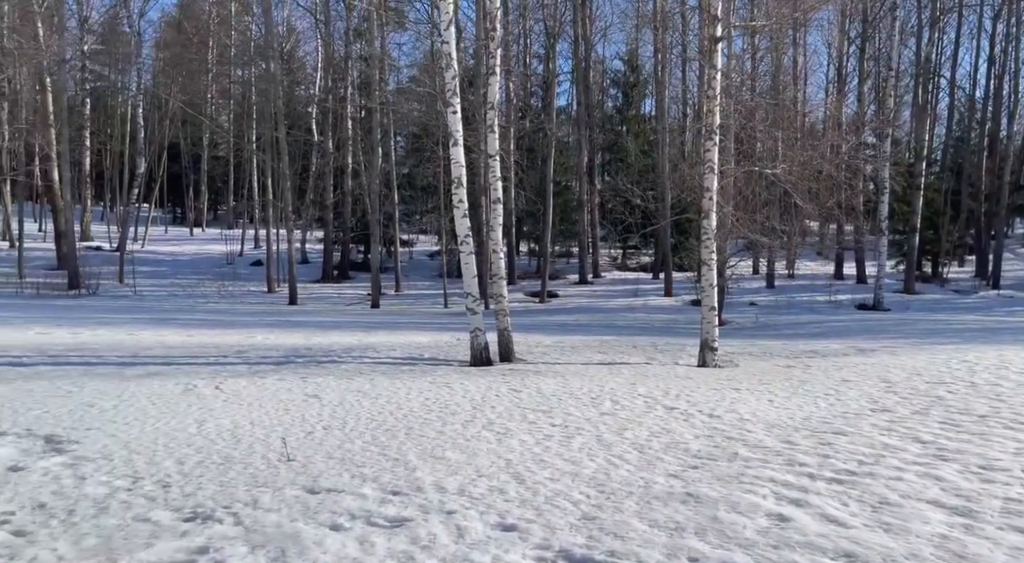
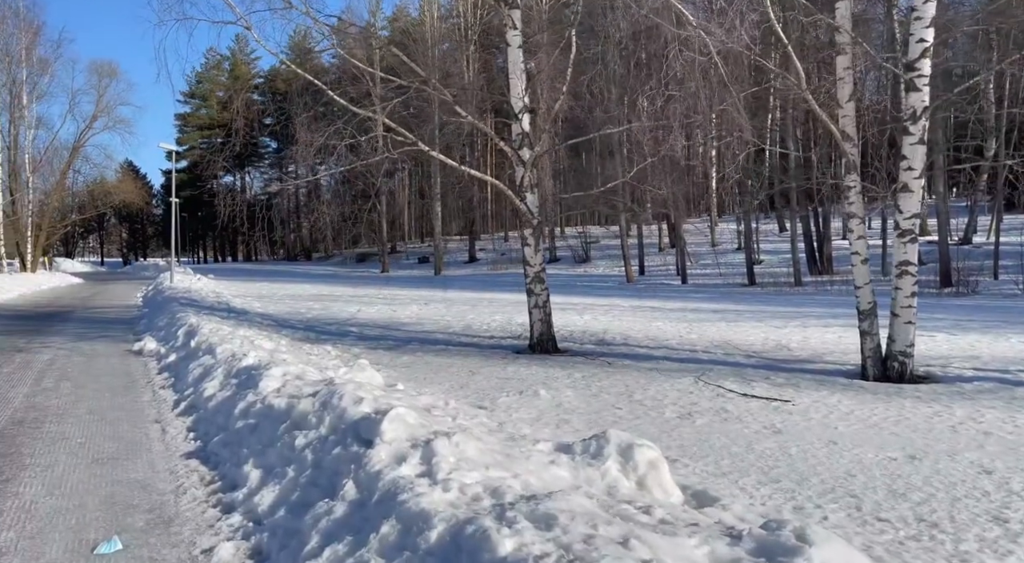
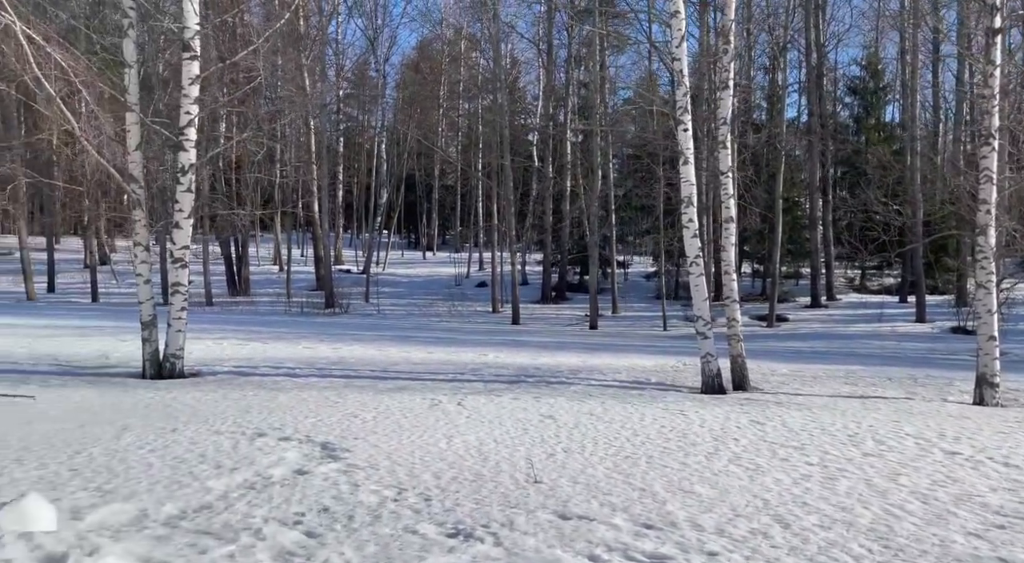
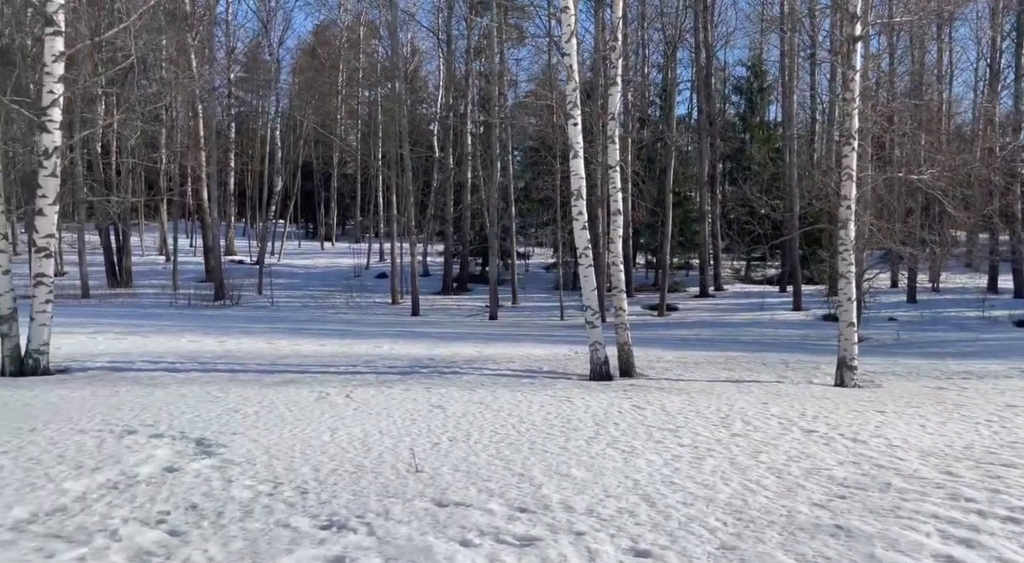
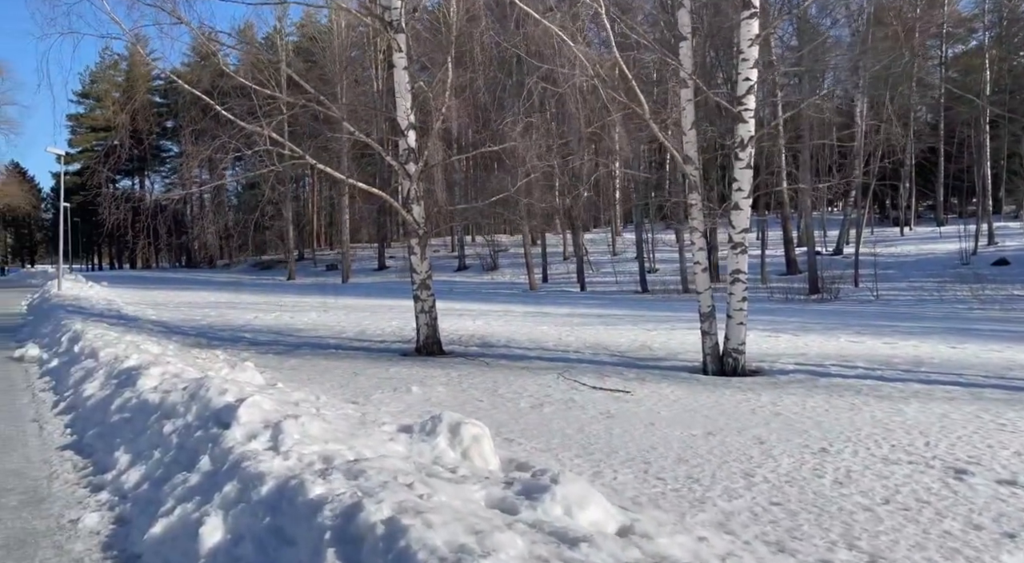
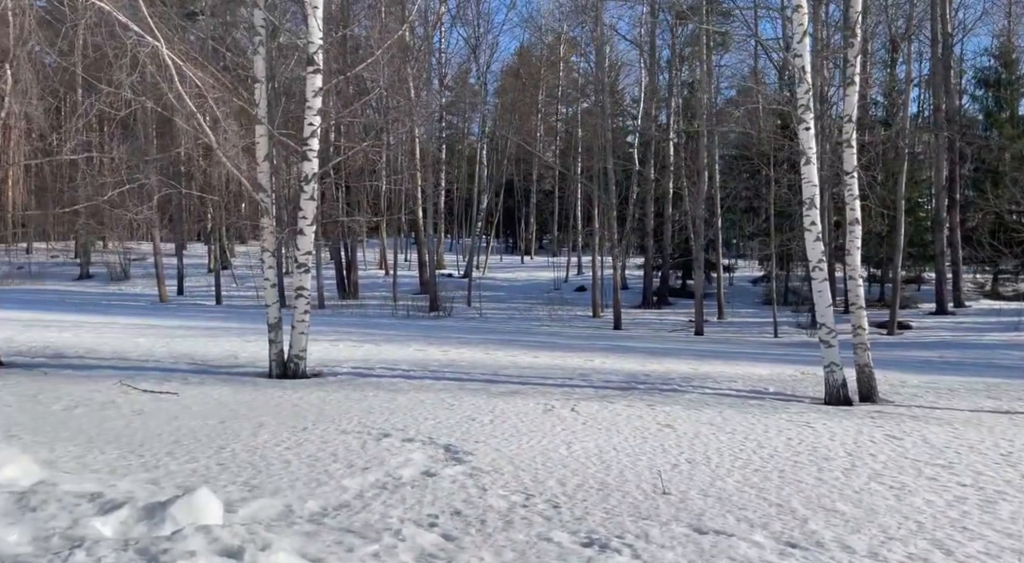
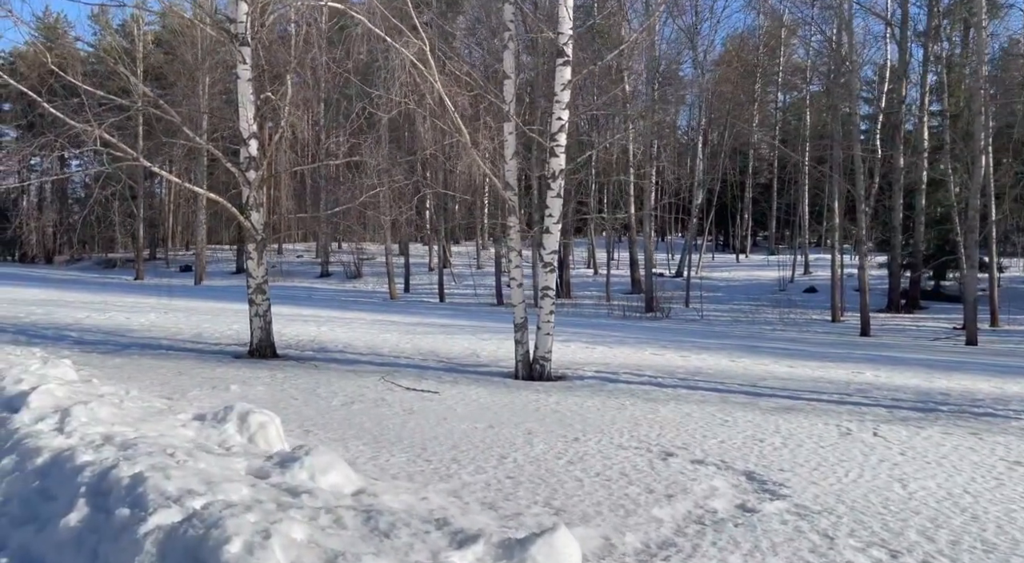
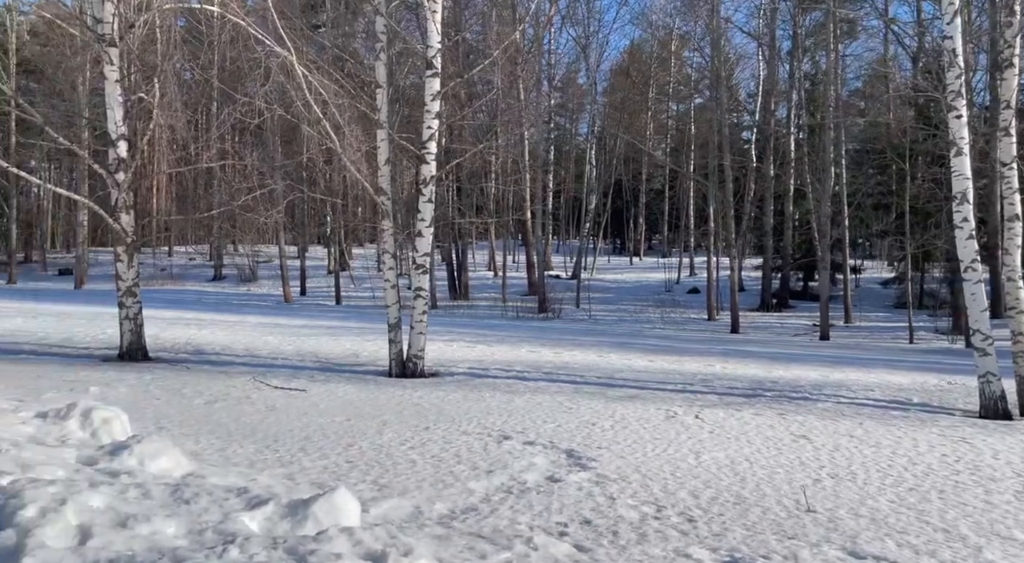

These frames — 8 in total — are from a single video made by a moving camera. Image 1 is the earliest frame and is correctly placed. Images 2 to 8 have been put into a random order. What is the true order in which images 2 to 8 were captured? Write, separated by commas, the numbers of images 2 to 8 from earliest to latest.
4, 3, 6, 8, 7, 5, 2
